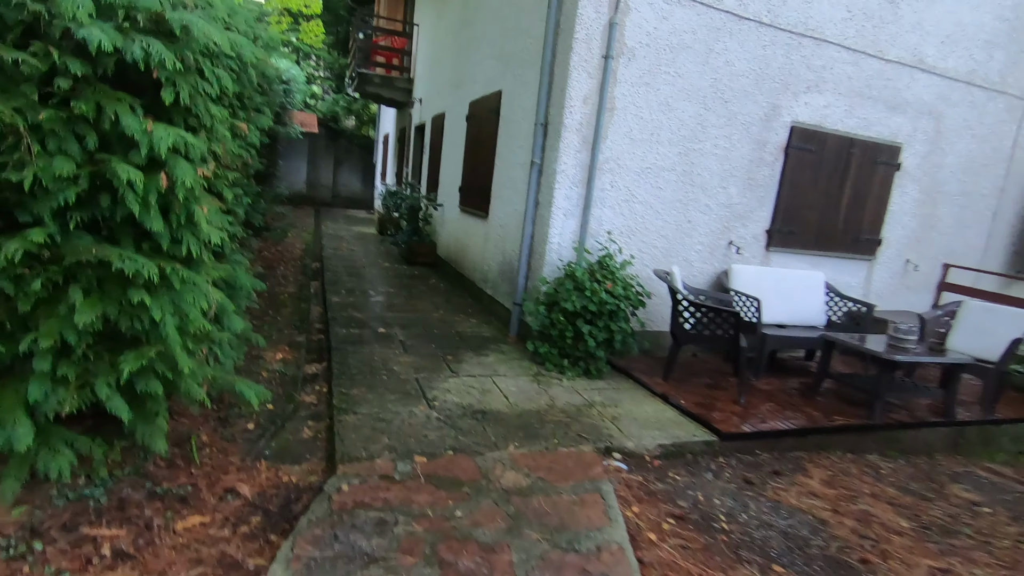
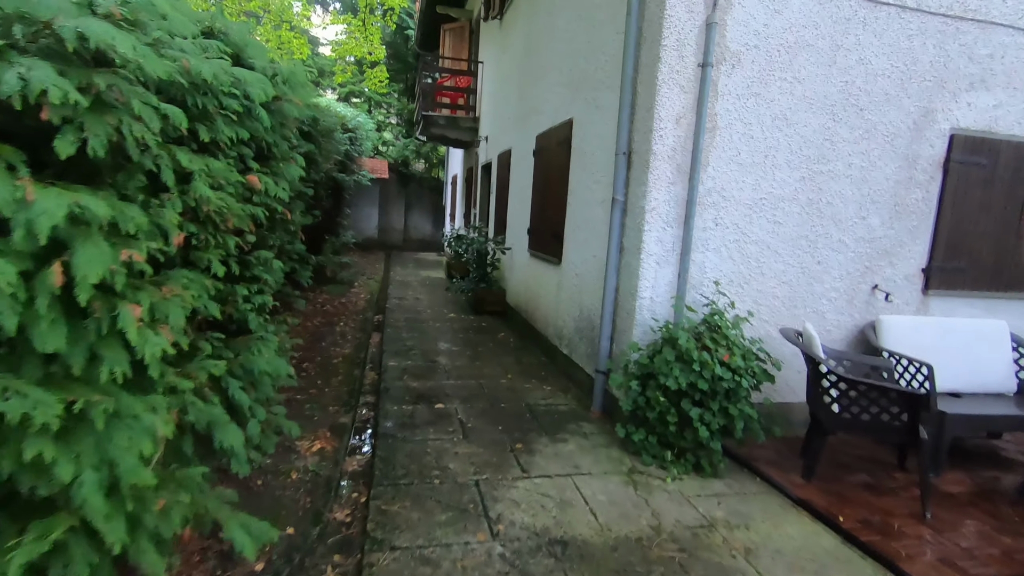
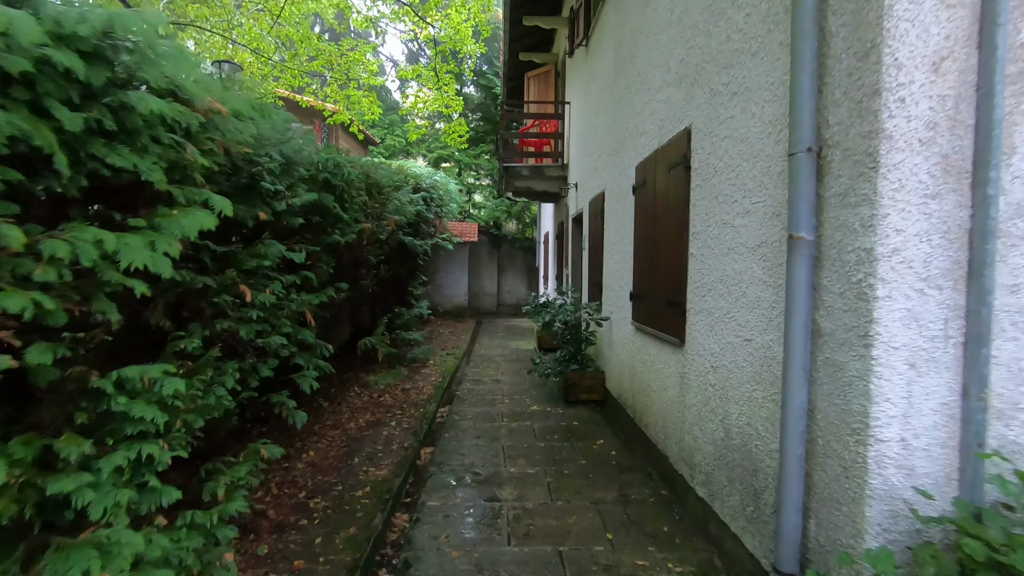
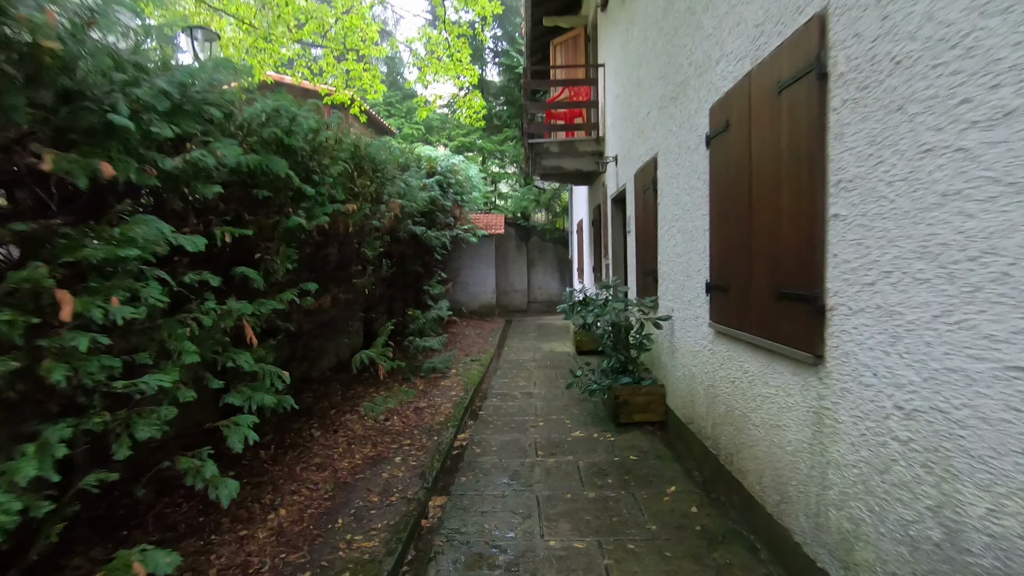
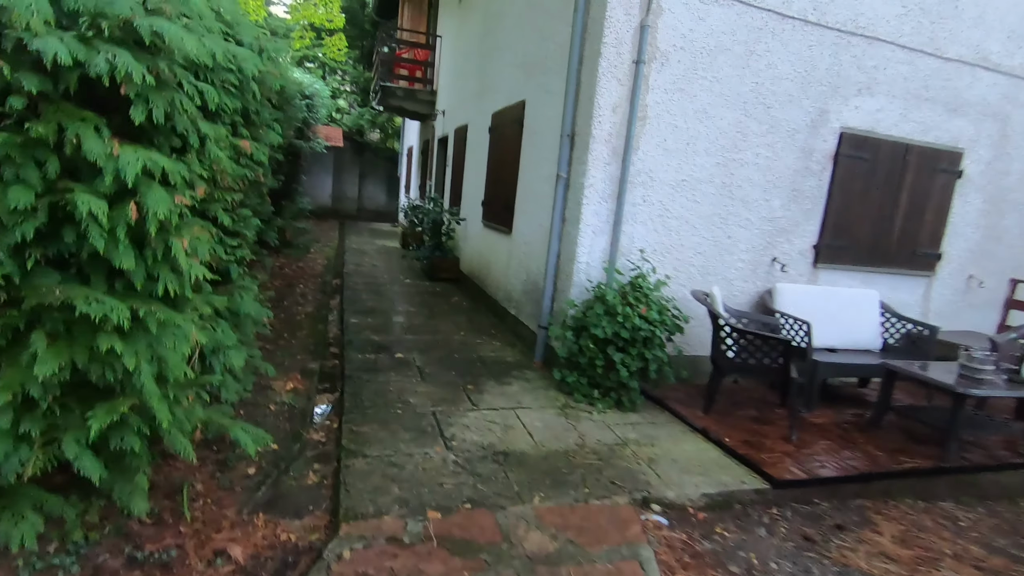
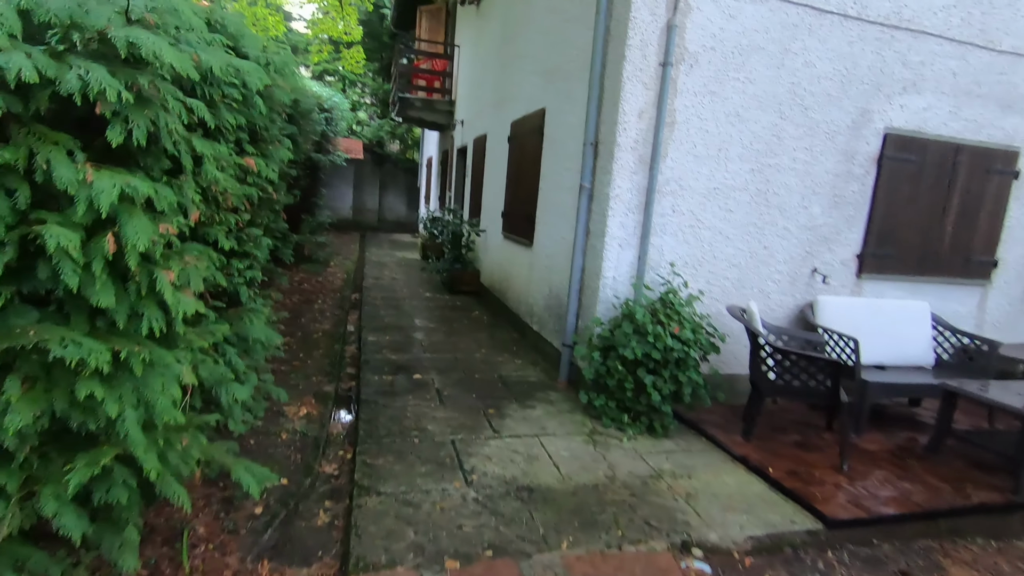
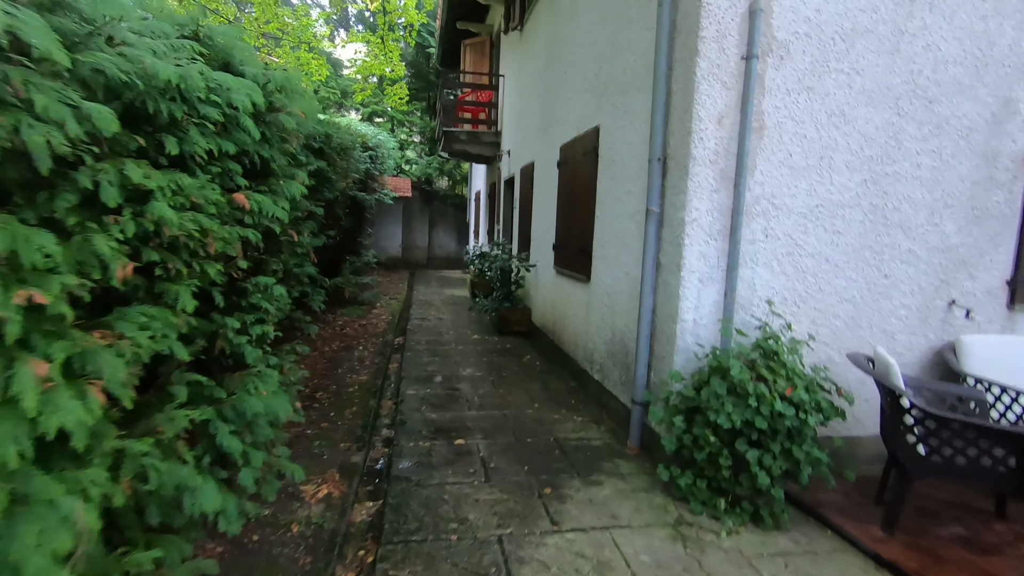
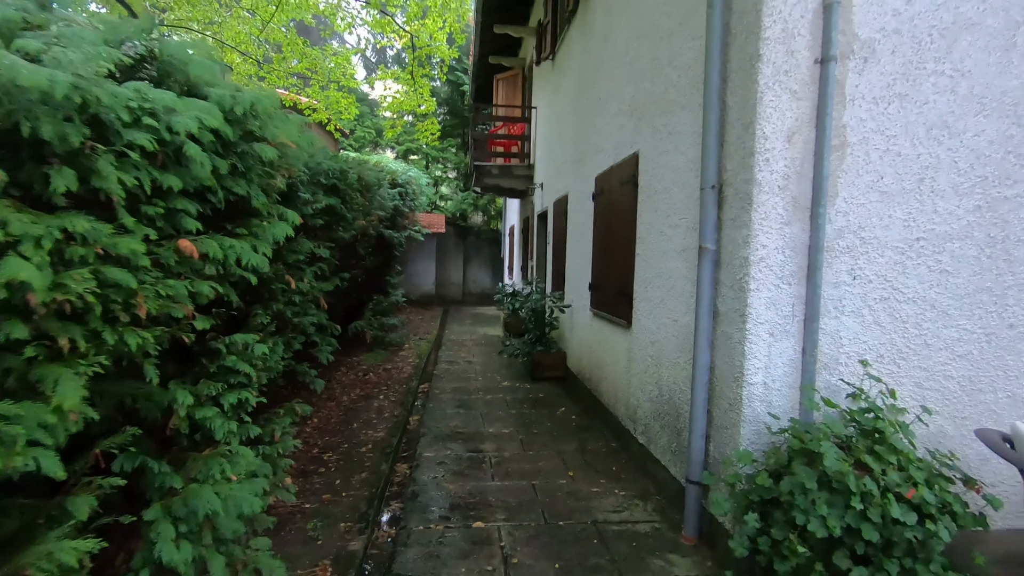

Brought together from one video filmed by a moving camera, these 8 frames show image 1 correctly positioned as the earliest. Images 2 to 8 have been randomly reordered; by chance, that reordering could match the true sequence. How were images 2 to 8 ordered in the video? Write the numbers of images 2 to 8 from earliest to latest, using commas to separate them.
5, 6, 2, 7, 8, 3, 4
